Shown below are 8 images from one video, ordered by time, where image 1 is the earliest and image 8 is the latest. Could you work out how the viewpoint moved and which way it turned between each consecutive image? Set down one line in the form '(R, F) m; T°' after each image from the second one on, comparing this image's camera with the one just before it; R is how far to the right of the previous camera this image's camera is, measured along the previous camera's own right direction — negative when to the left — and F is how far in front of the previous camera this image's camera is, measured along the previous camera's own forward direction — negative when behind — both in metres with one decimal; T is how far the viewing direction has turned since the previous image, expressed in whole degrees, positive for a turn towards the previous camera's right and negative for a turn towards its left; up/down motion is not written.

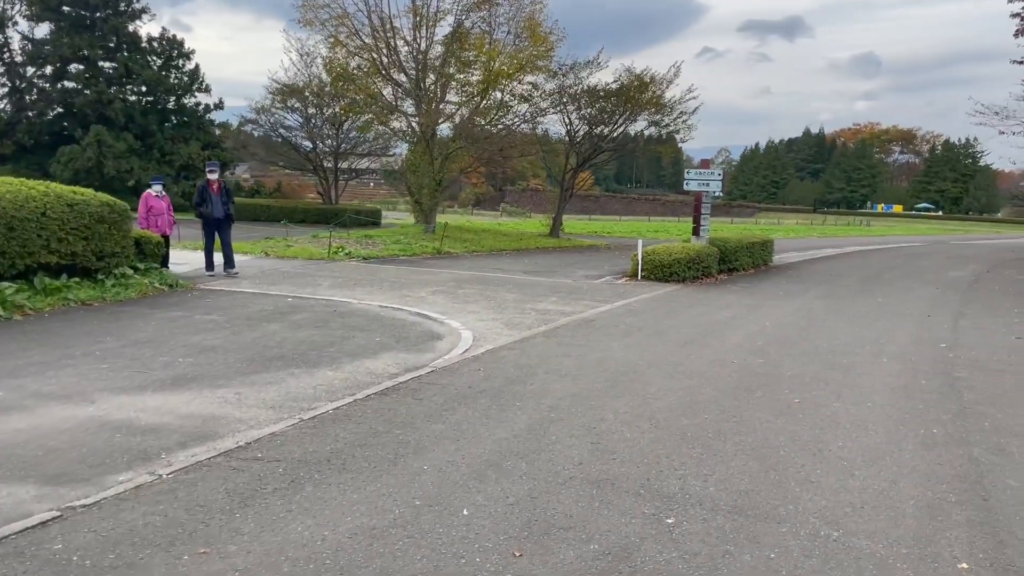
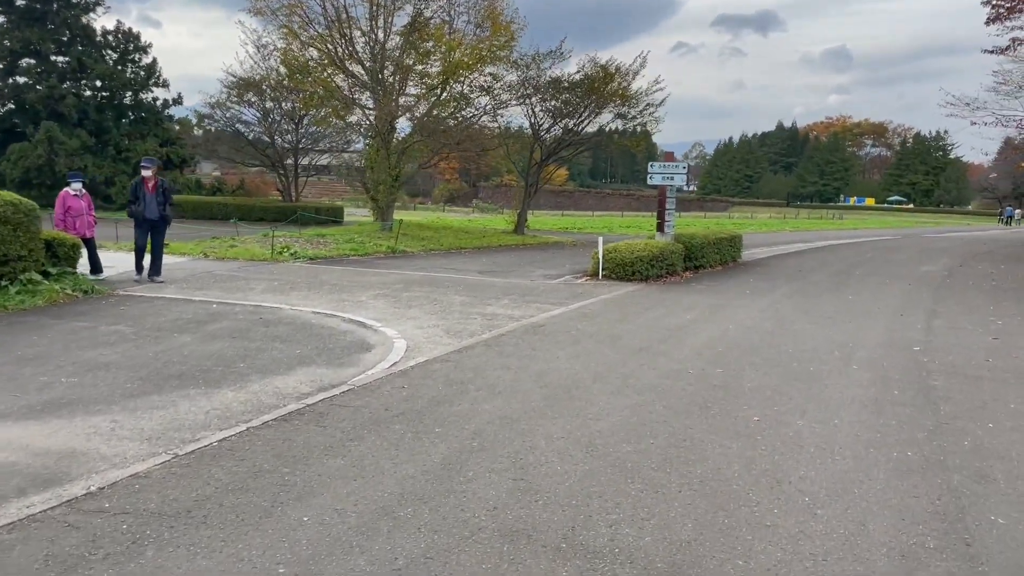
(+0.4, +0.8) m; +2°
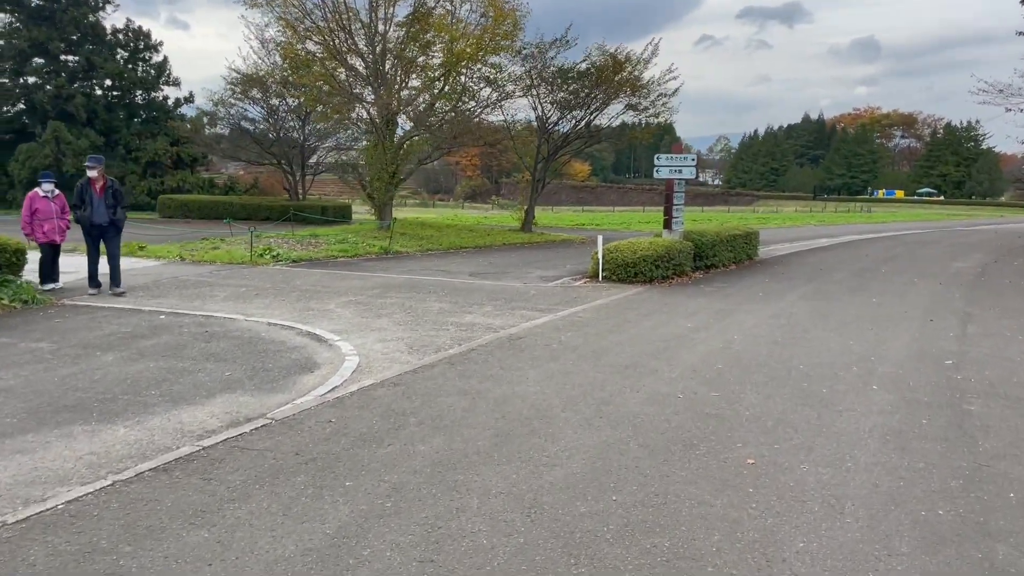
(+0.5, +1.1) m; -2°
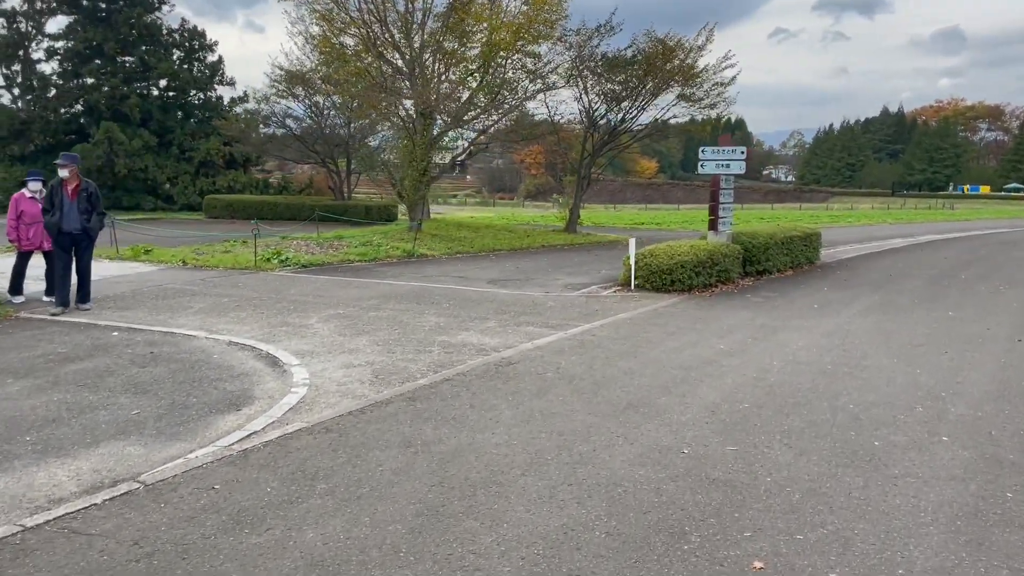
(+0.7, +1.4) m; -5°
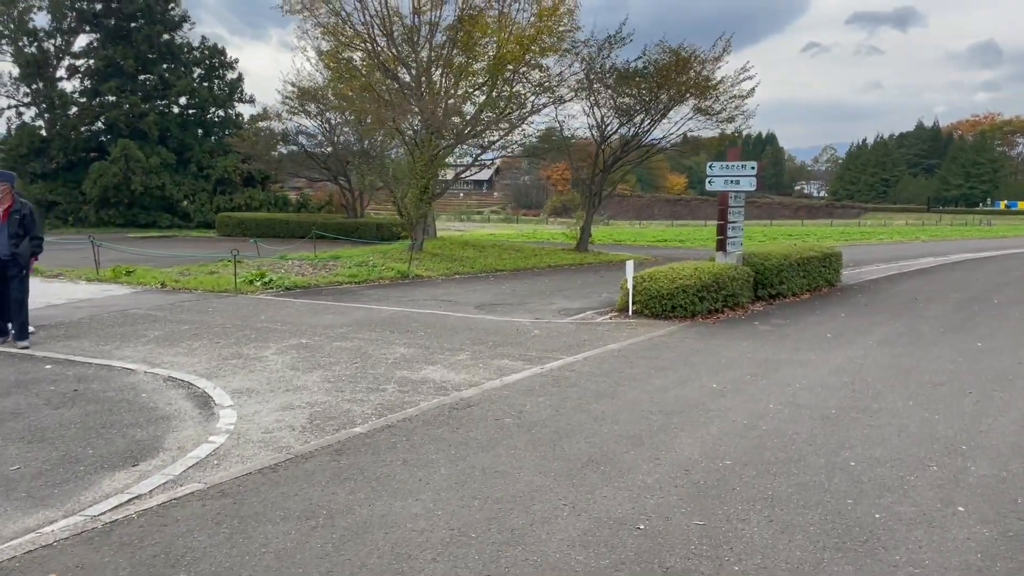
(+0.5, +0.8) m; -2°
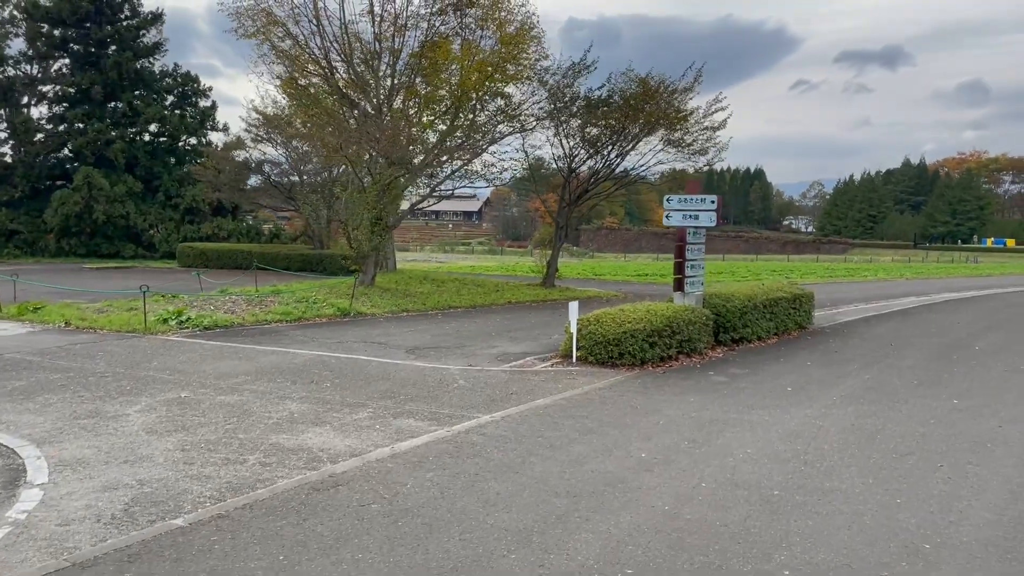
(+0.7, +1.1) m; +1°
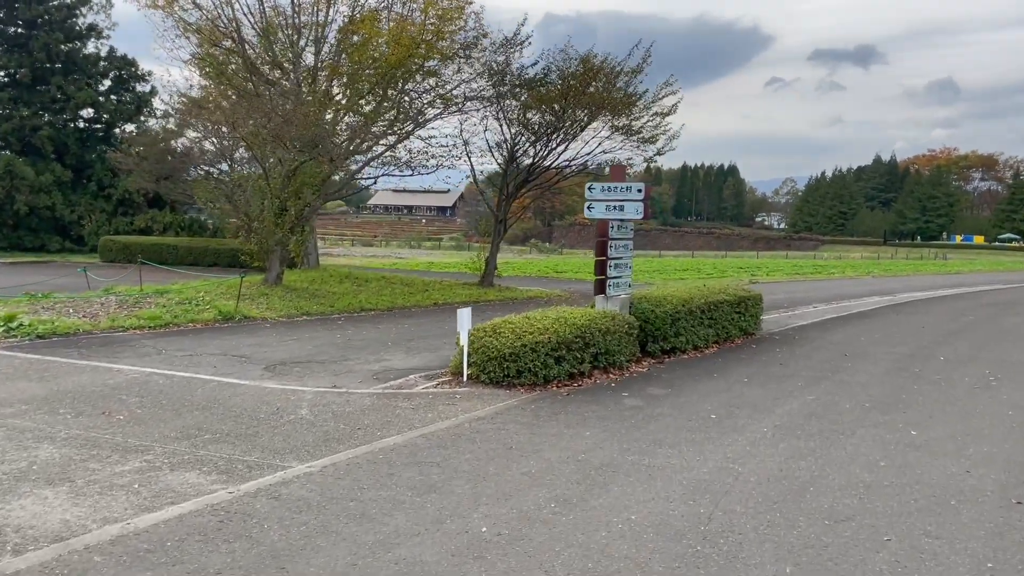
(+1.0, +1.8) m; +2°
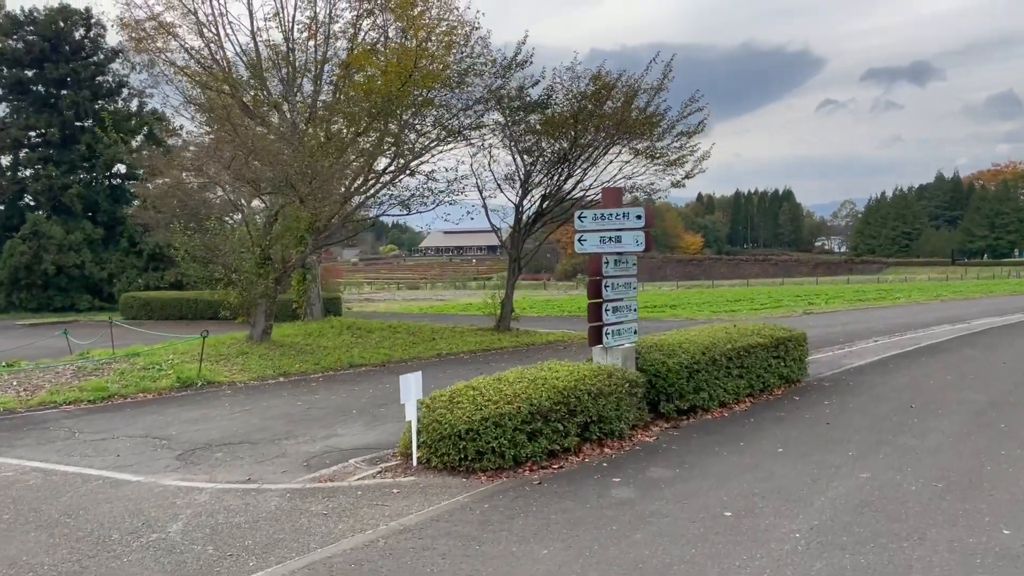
(+0.8, +1.8) m; -4°
